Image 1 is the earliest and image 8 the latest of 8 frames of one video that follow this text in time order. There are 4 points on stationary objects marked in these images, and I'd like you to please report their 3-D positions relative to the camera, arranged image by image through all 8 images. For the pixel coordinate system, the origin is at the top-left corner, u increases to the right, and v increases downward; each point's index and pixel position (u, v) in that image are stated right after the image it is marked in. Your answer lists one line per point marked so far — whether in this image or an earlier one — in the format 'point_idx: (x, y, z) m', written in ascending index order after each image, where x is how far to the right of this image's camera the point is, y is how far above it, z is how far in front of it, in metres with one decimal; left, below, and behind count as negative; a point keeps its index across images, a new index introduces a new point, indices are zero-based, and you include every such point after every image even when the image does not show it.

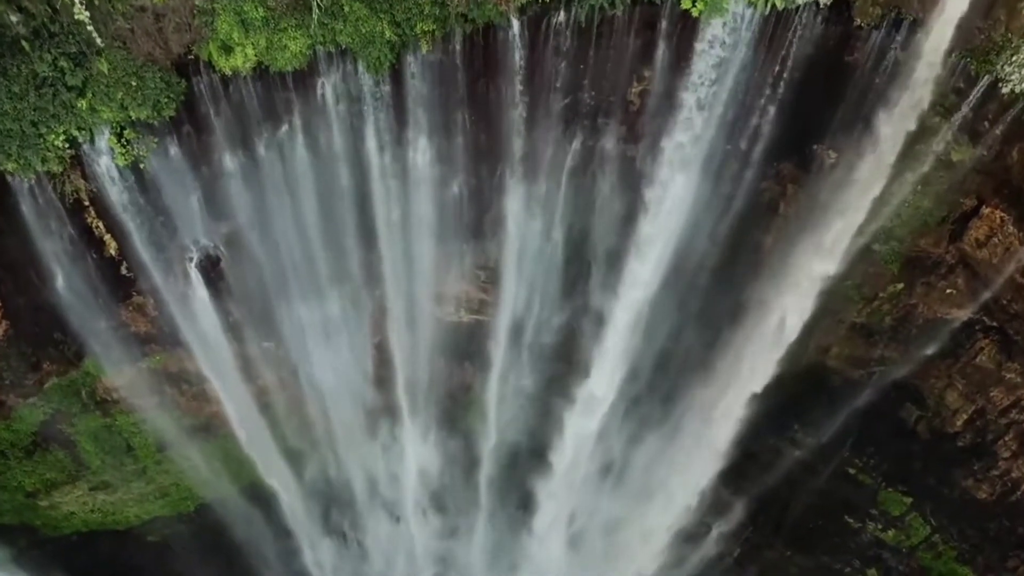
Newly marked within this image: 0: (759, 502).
0: (+3.1, -2.7, +10.7) m
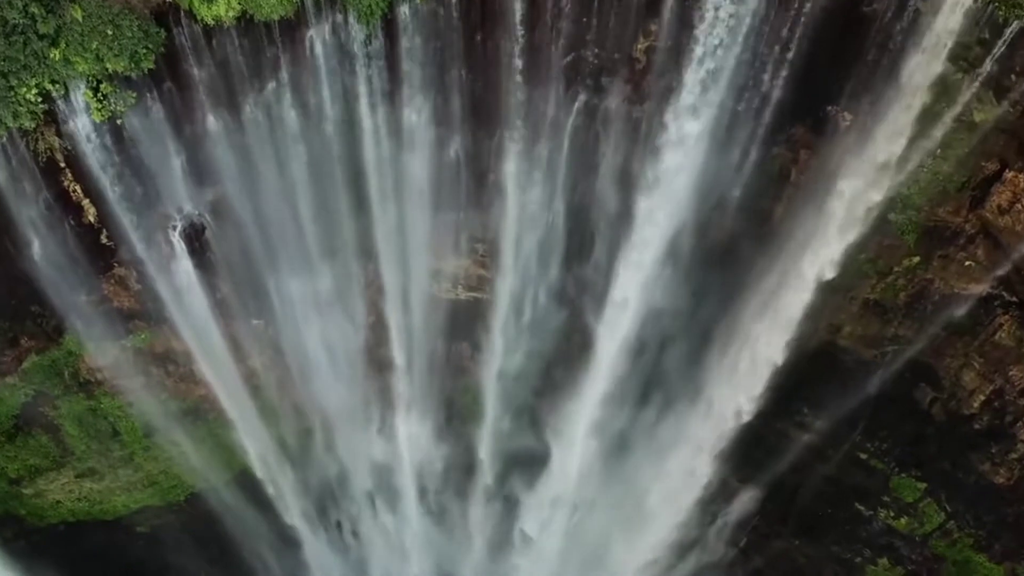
0: (+3.1, -2.5, +10.3) m
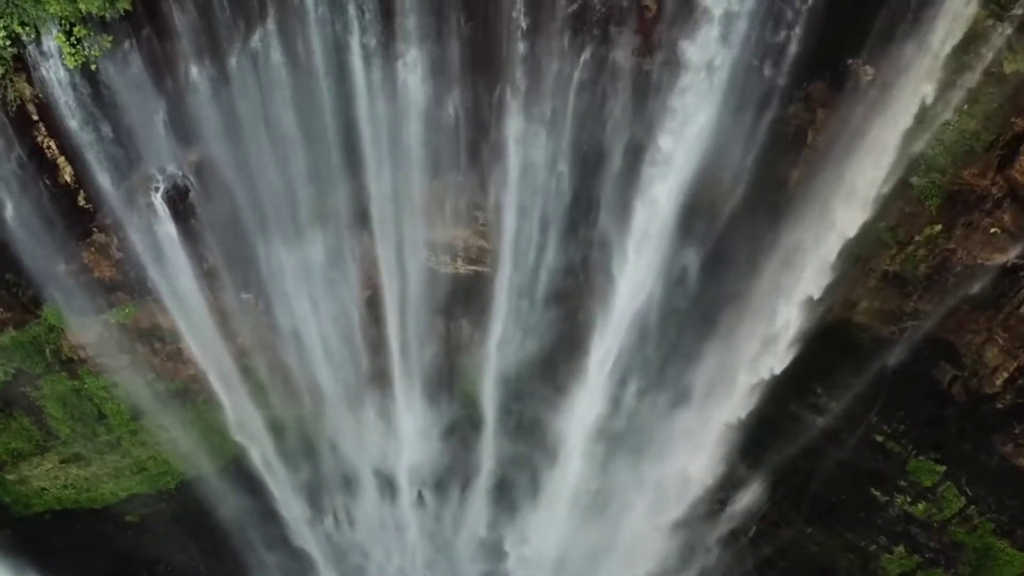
0: (+3.1, -2.2, +9.9) m
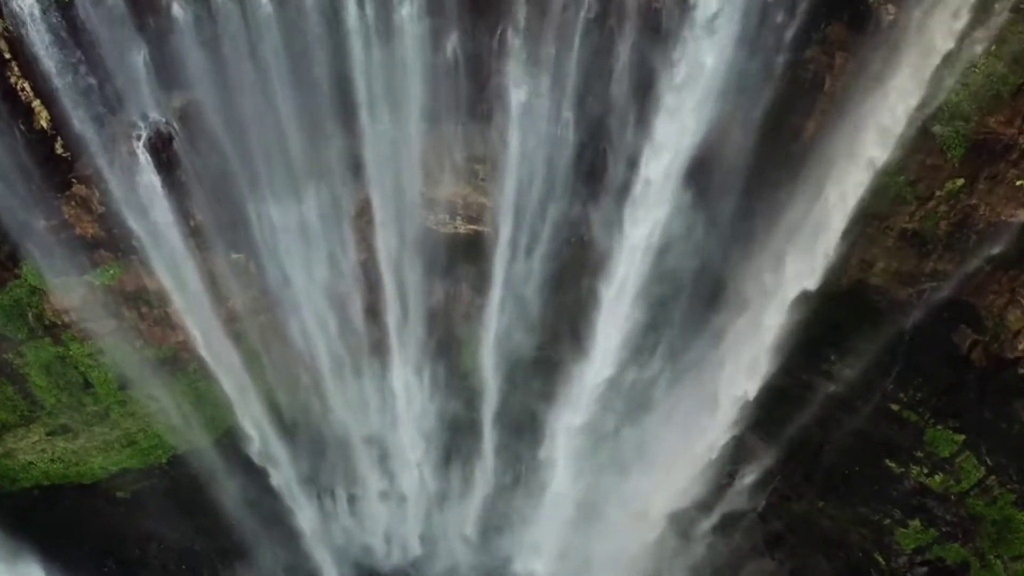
0: (+3.1, -1.8, +9.6) m
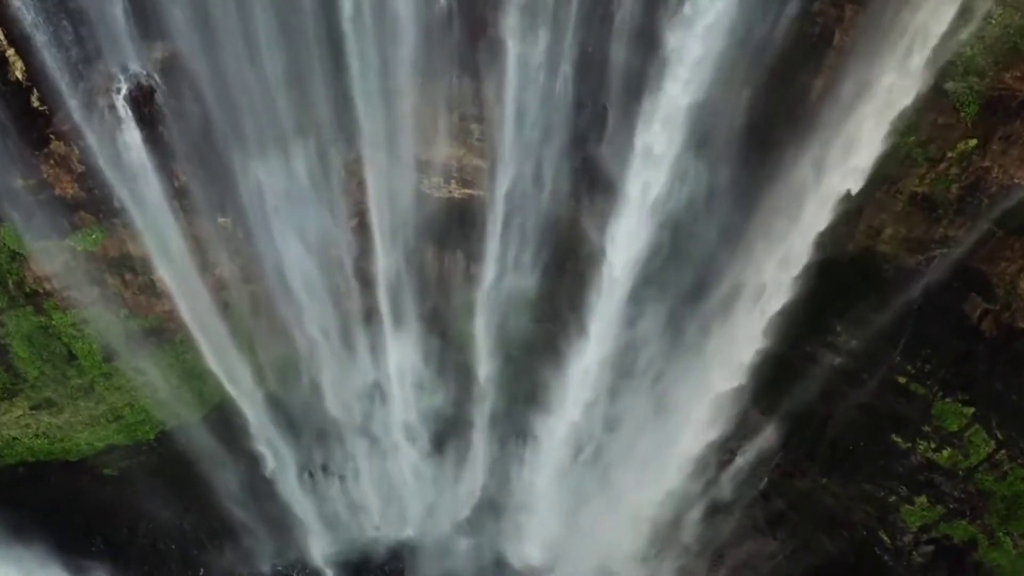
0: (+3.1, -1.5, +9.3) m
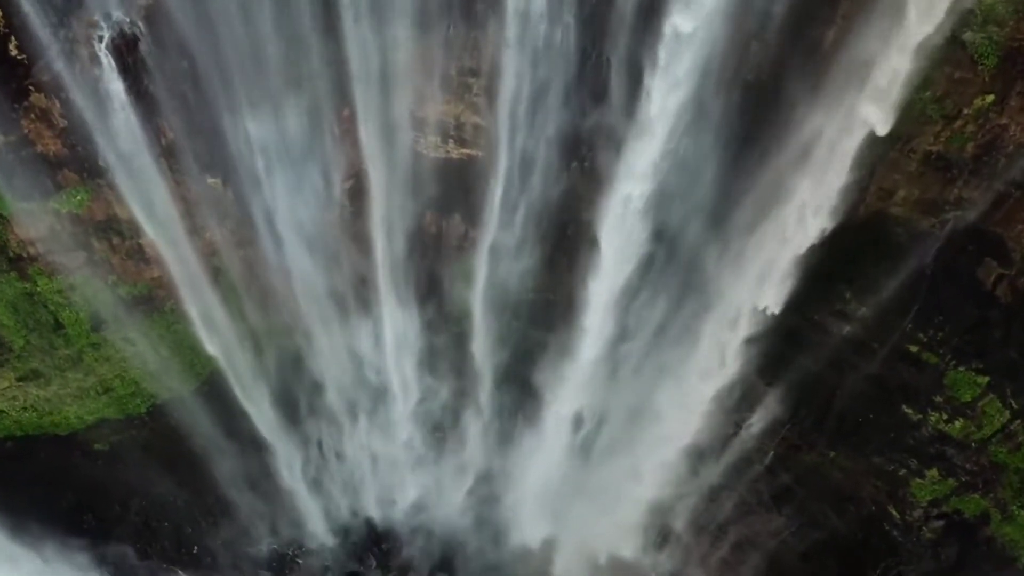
0: (+3.1, -1.1, +9.1) m
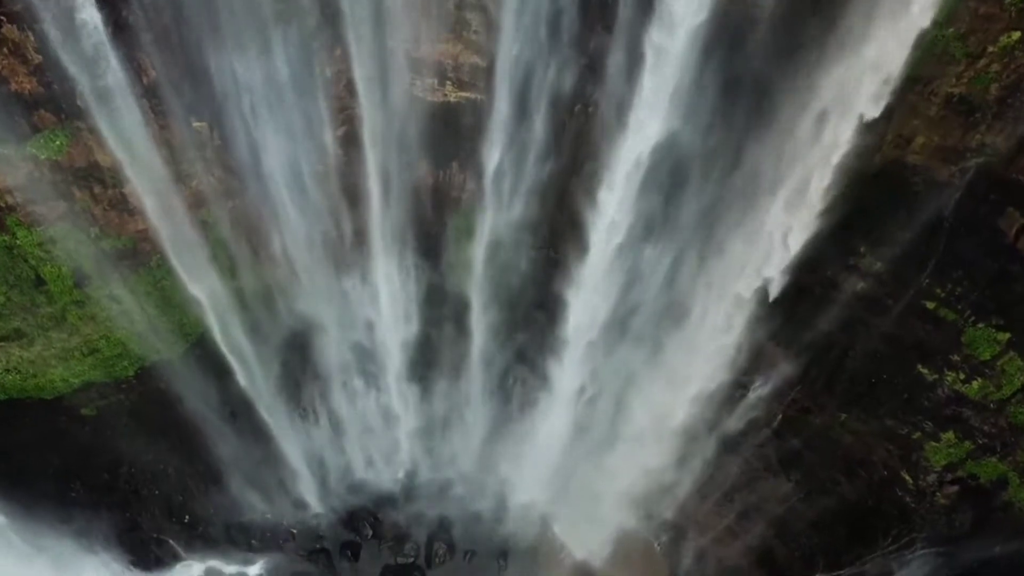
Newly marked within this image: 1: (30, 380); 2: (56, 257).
0: (+3.1, -0.7, +8.8) m
1: (-4.9, -0.9, +8.6) m
2: (-4.3, +0.3, +8.1) m
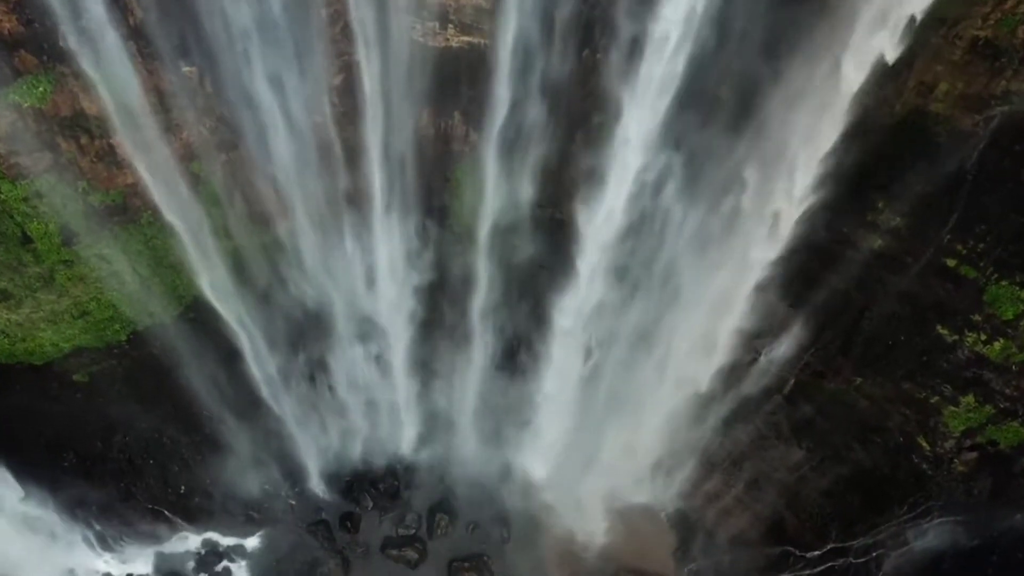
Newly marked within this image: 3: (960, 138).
0: (+3.1, -0.3, +8.5) m
1: (-4.9, -0.5, +8.4) m
2: (-4.3, +0.7, +7.8) m
3: (+3.8, +1.3, +7.1) m
